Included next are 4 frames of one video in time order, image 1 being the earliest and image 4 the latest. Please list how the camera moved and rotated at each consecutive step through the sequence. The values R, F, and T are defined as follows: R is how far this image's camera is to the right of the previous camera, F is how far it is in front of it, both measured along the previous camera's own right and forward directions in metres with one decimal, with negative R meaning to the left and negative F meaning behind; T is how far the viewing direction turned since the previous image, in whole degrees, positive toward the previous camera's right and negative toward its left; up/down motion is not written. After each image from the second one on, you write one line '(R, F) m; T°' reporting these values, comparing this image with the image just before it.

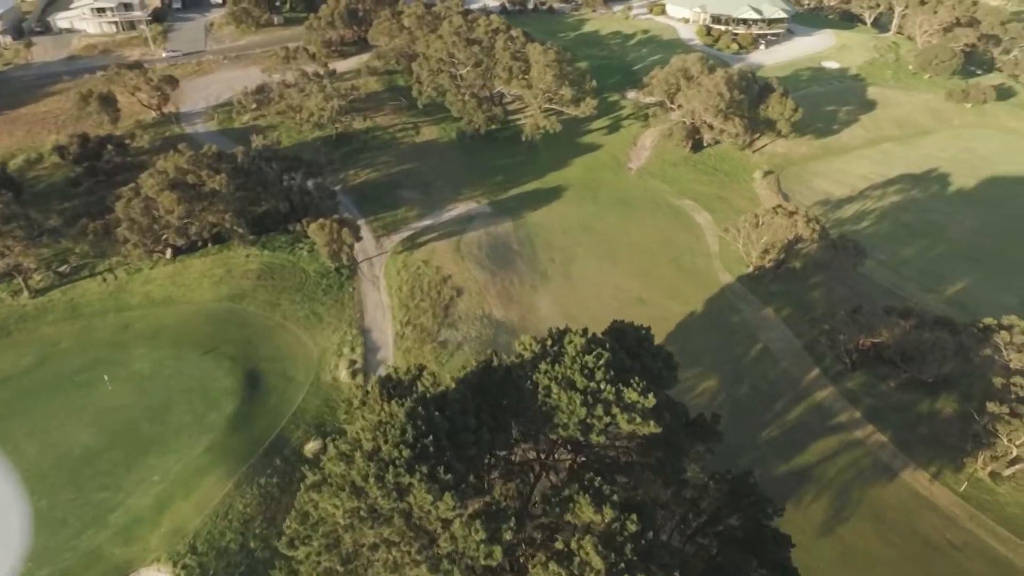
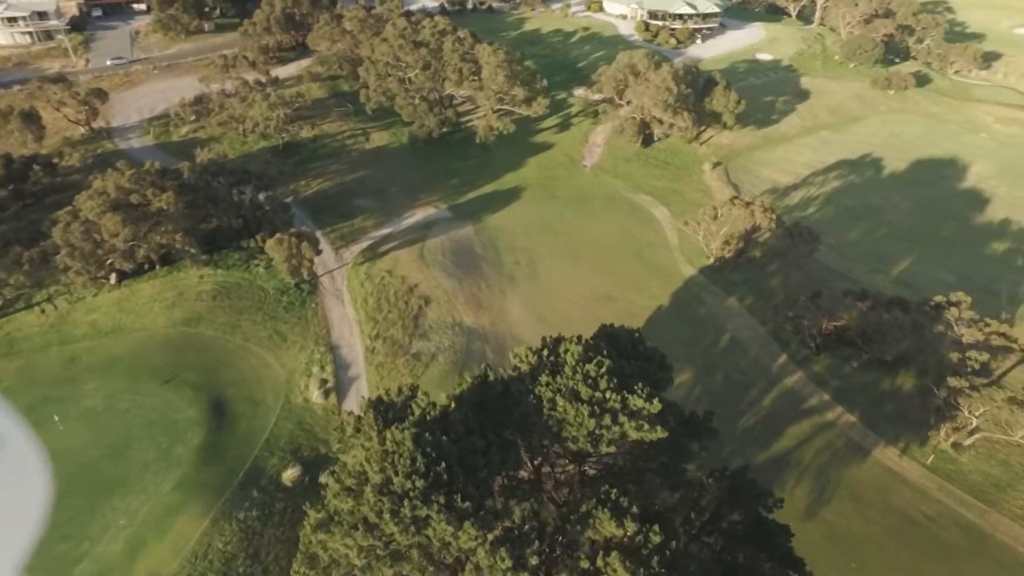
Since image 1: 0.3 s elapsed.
(-1.8, +0.7) m; +5°
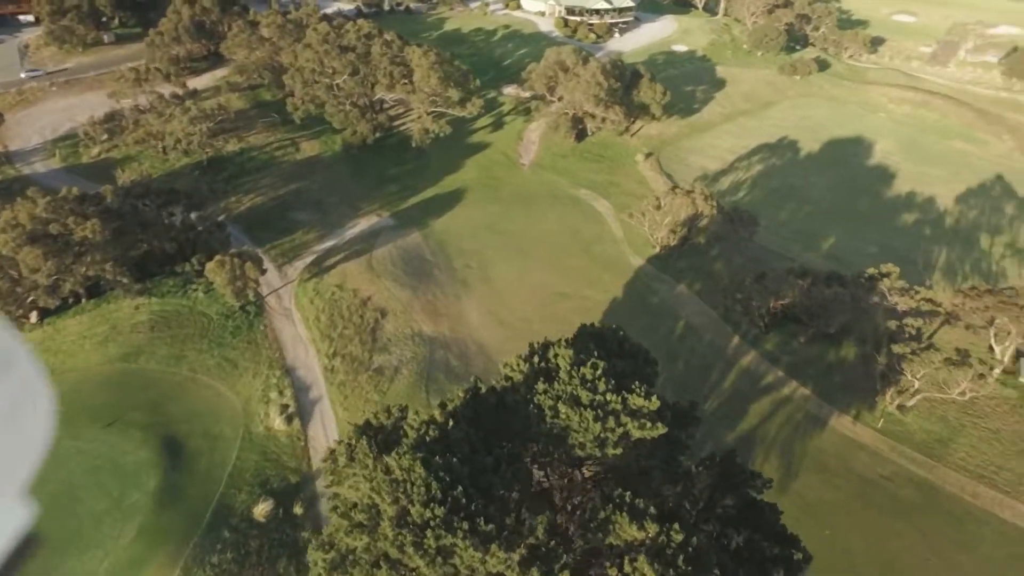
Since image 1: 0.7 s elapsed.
(-2.2, +0.6) m; +6°
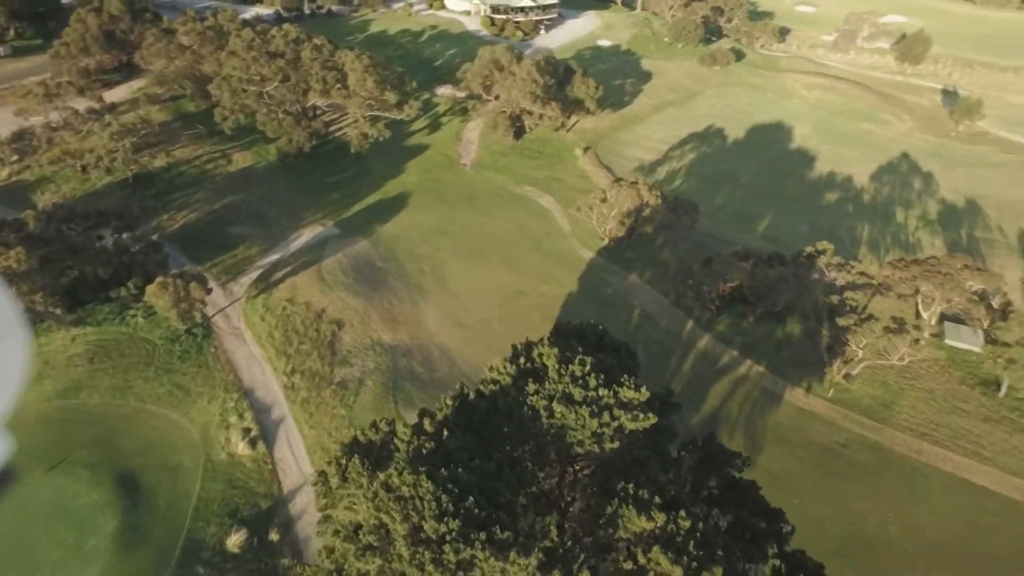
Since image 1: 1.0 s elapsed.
(-1.8, +0.2) m; +6°
